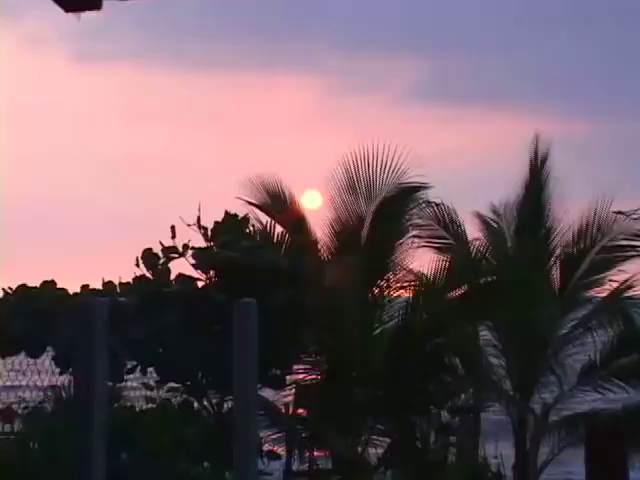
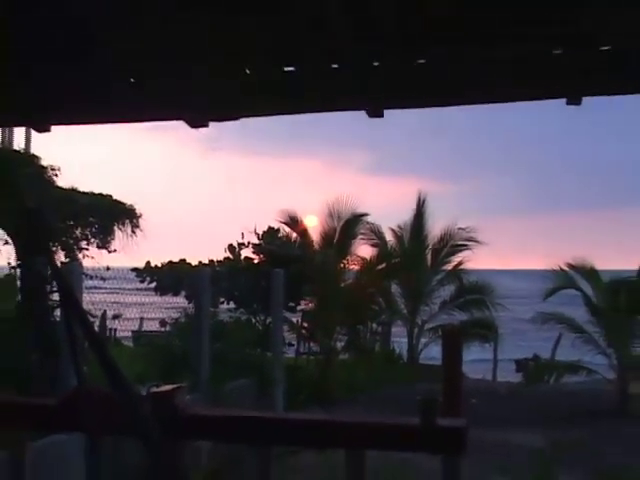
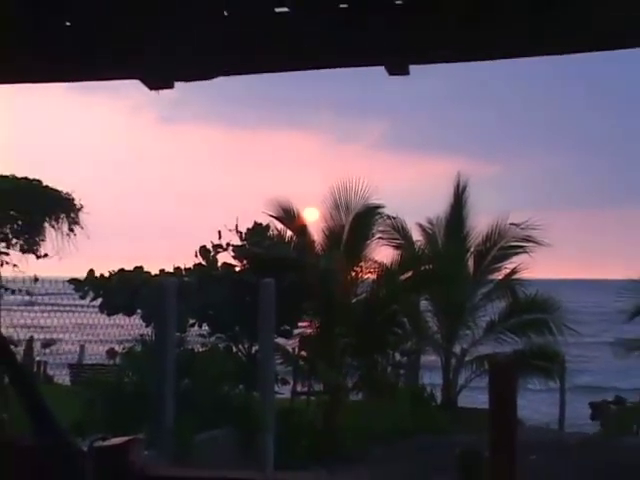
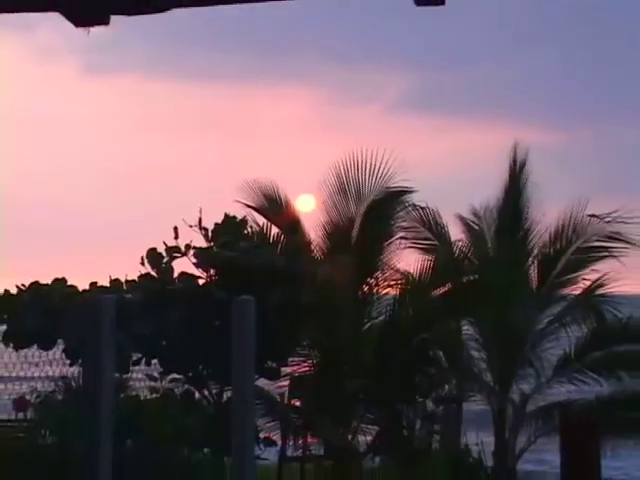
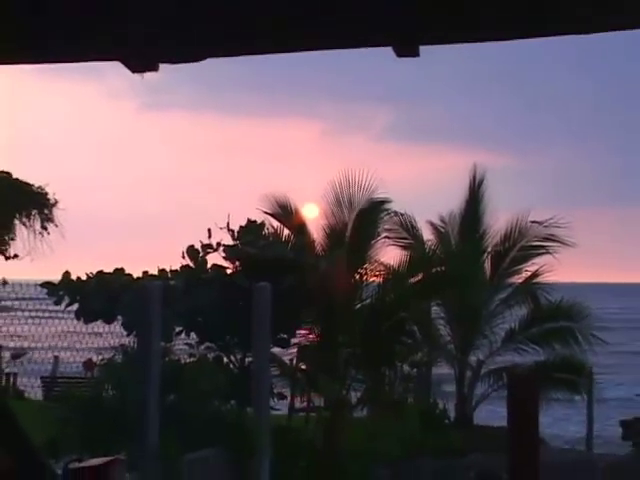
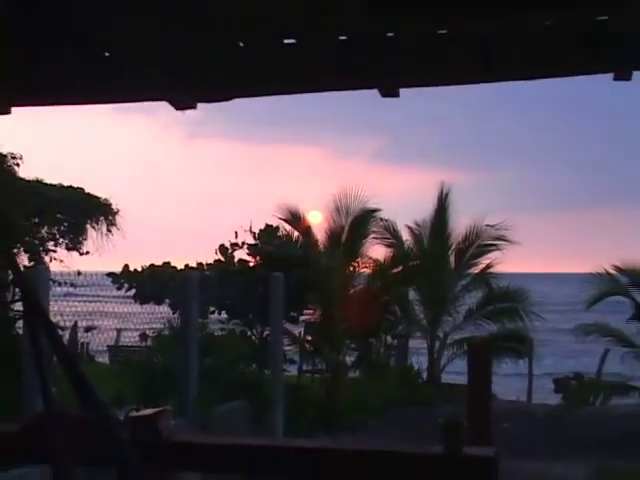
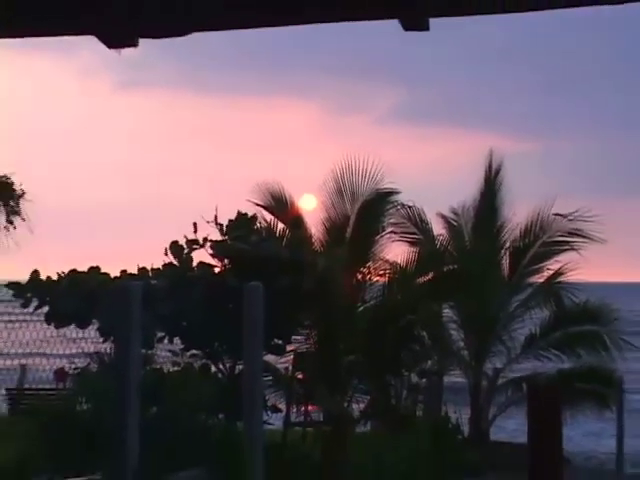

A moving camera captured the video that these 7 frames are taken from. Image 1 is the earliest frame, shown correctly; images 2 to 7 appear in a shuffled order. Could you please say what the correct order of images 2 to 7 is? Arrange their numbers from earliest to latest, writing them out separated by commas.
4, 7, 5, 3, 6, 2
